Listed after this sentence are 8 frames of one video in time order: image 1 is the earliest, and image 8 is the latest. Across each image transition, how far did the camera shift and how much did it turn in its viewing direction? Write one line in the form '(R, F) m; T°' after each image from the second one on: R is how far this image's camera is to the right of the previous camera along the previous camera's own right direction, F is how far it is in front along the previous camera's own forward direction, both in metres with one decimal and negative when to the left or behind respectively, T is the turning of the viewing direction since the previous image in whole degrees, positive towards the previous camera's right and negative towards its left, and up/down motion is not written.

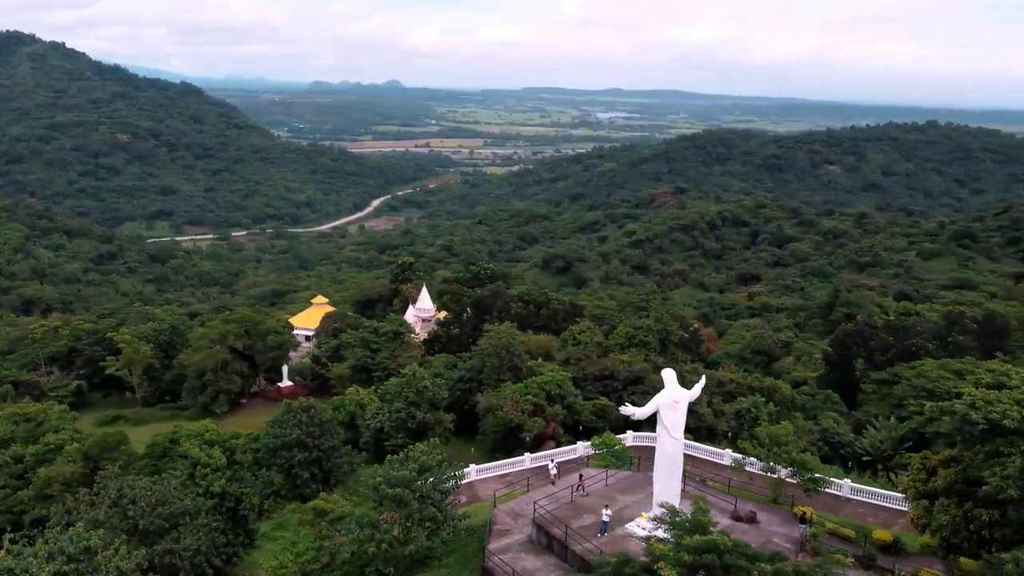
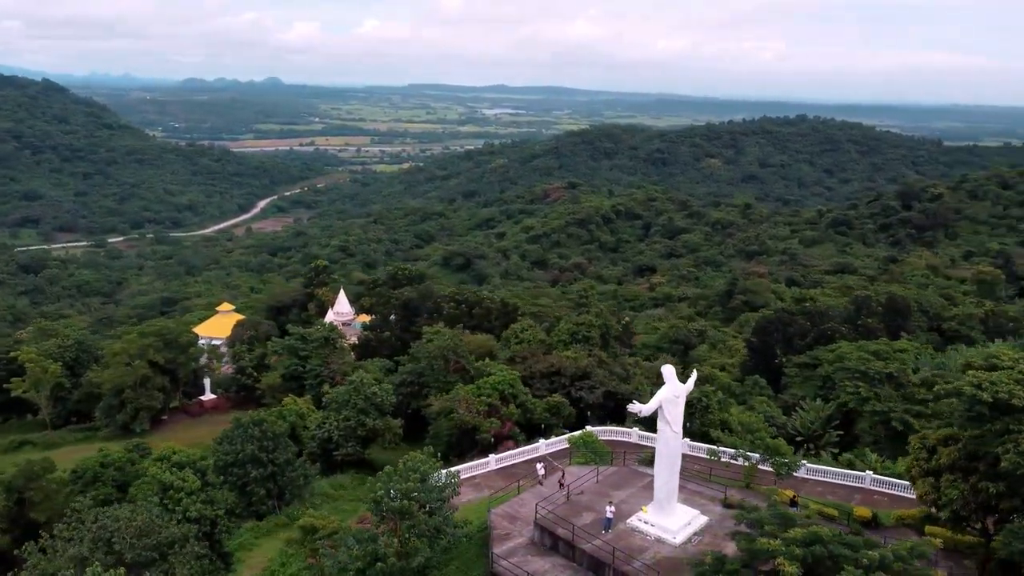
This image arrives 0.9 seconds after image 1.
(-1.5, +0.1) m; +8°
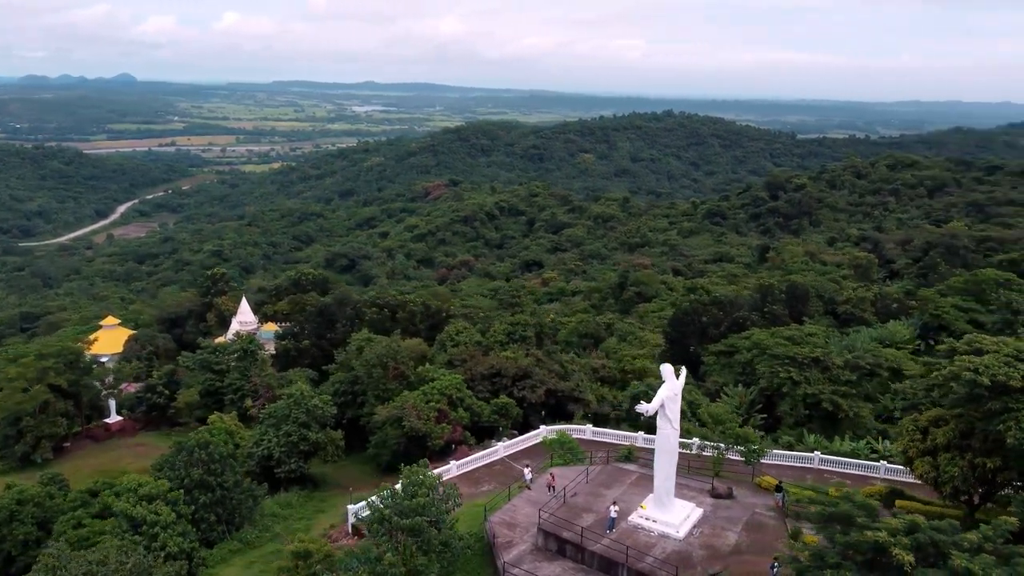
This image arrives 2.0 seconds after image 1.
(-1.7, +0.2) m; +9°
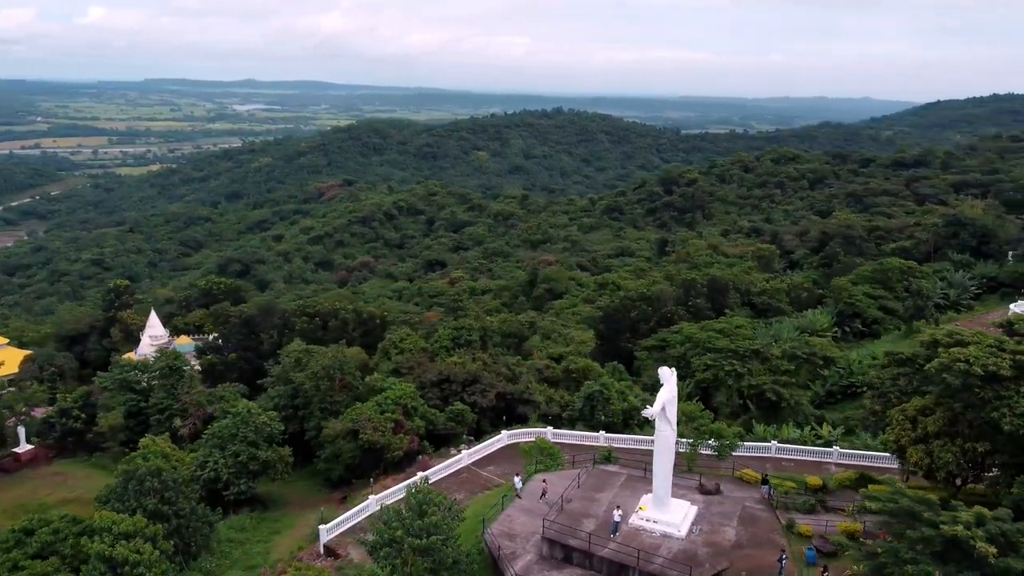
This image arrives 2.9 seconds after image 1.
(-1.5, +0.2) m; +8°
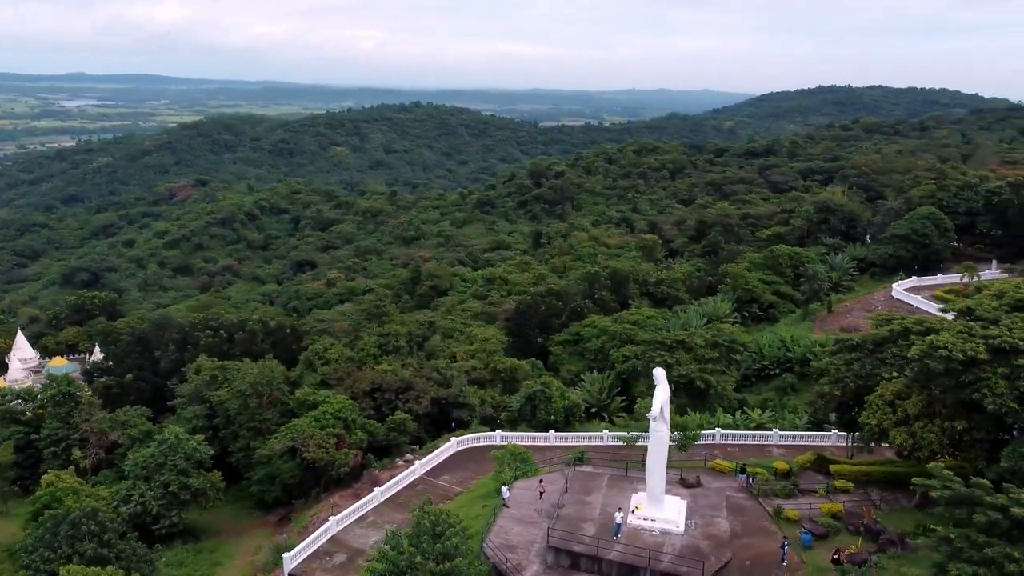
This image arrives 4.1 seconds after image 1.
(-1.9, +0.3) m; +10°
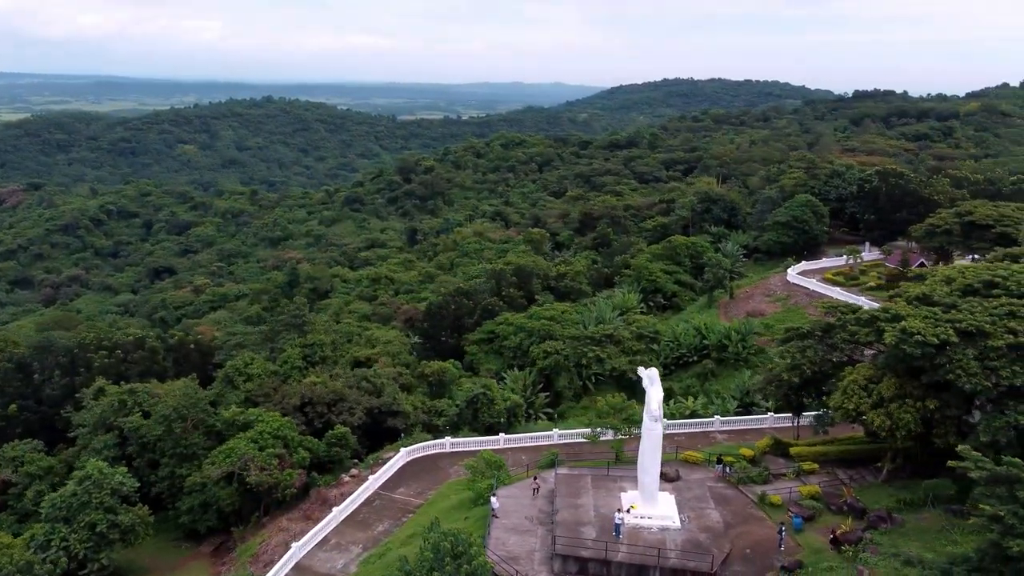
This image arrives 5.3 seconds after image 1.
(-1.9, +0.4) m; +10°
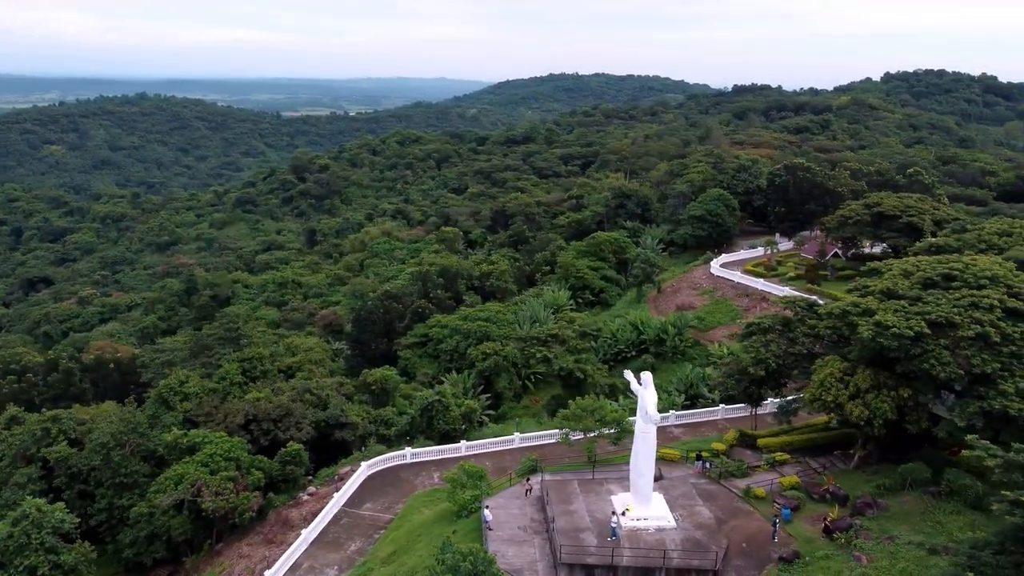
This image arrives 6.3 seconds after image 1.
(-1.5, +0.3) m; +8°
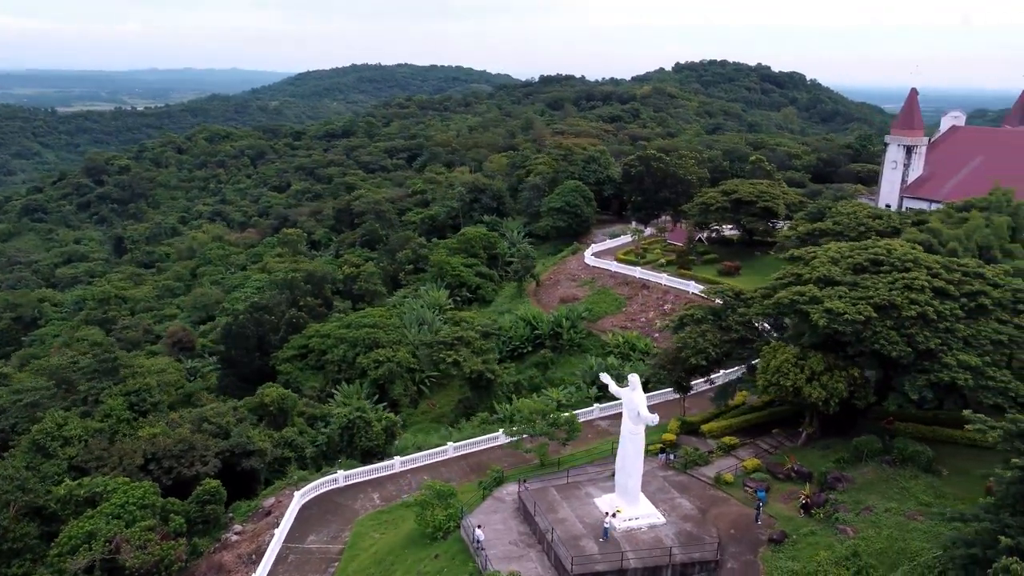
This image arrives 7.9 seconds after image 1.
(-2.5, +0.6) m; +13°
